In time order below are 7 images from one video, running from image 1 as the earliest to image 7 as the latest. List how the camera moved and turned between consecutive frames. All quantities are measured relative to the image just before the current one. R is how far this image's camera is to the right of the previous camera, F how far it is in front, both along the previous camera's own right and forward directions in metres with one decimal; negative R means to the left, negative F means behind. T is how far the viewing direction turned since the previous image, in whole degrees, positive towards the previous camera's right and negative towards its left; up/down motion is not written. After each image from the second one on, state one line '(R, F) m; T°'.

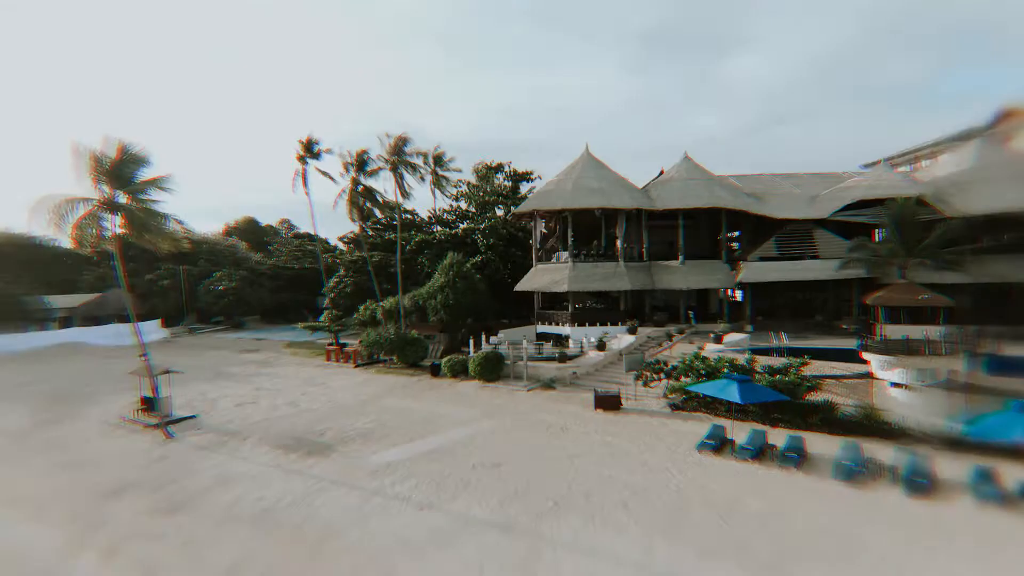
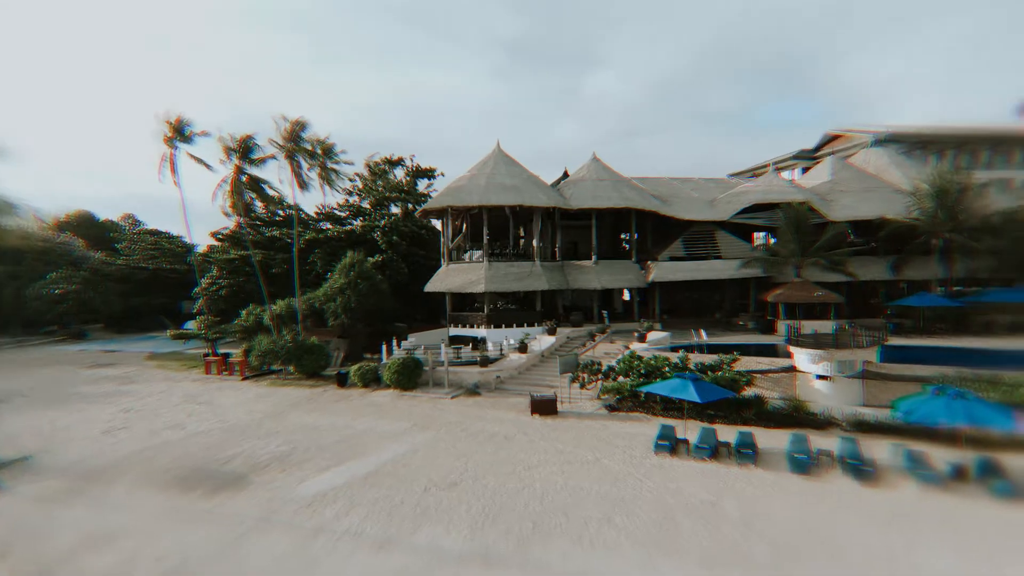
(-1.7, +1.4) m; +13°
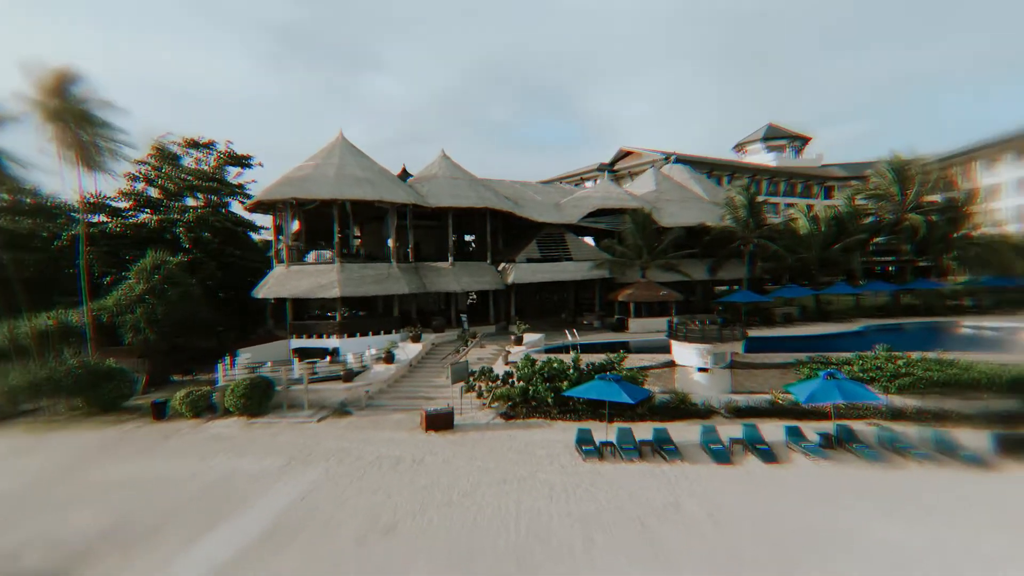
(-2.8, +1.9) m; +21°
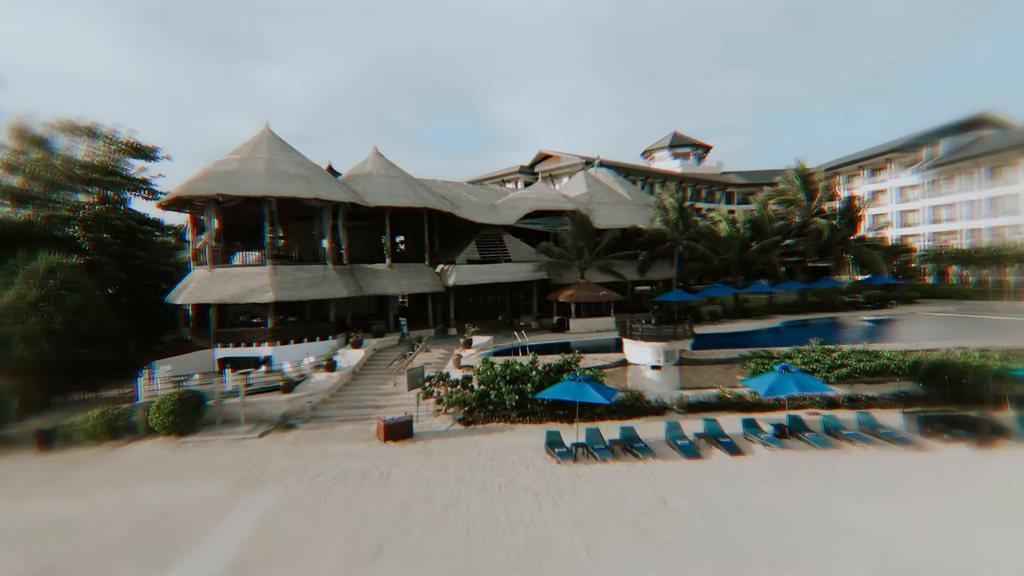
(-1.4, +0.5) m; +9°
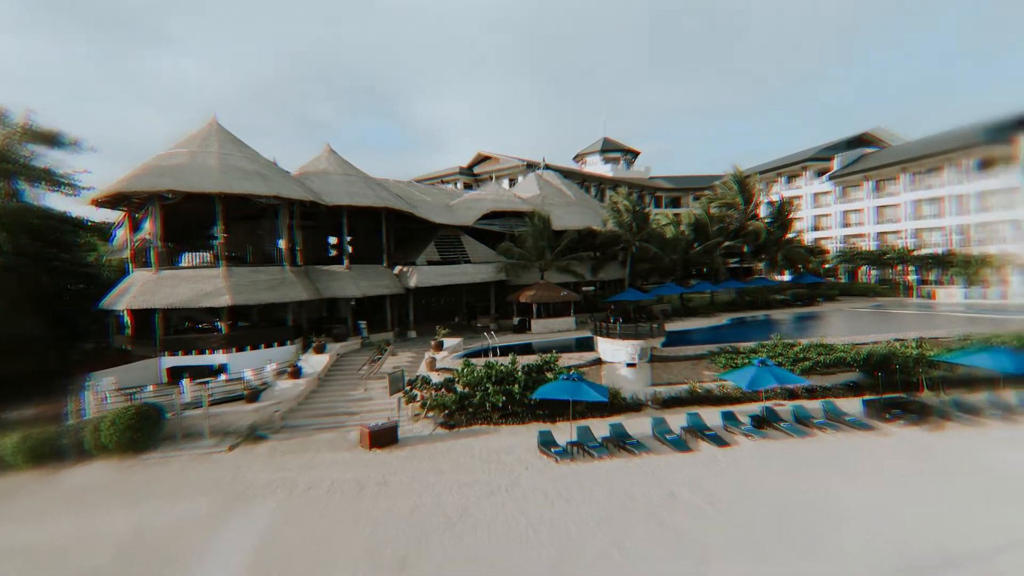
(-1.7, +0.2) m; +8°
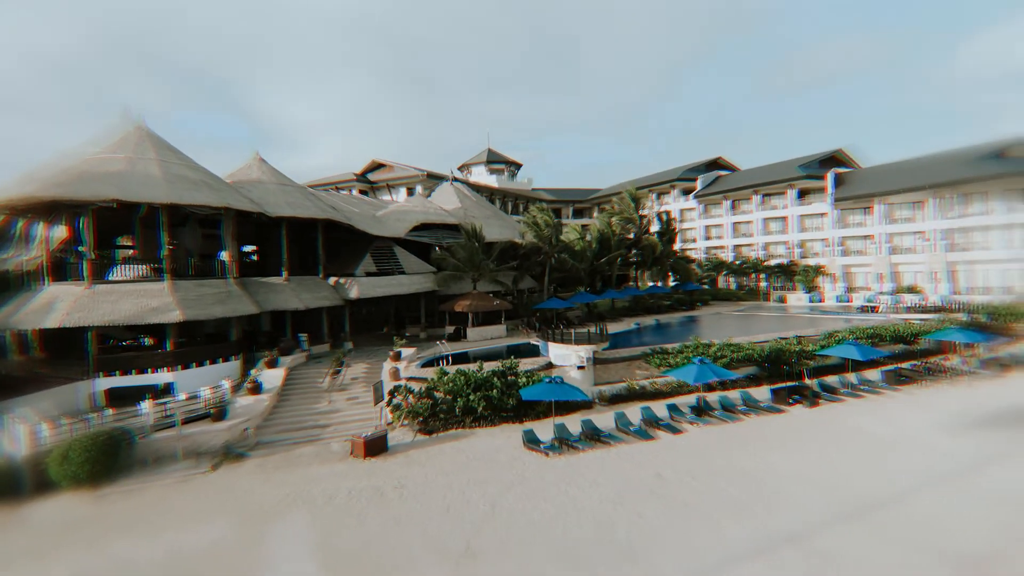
(-3.2, -1.0) m; +13°
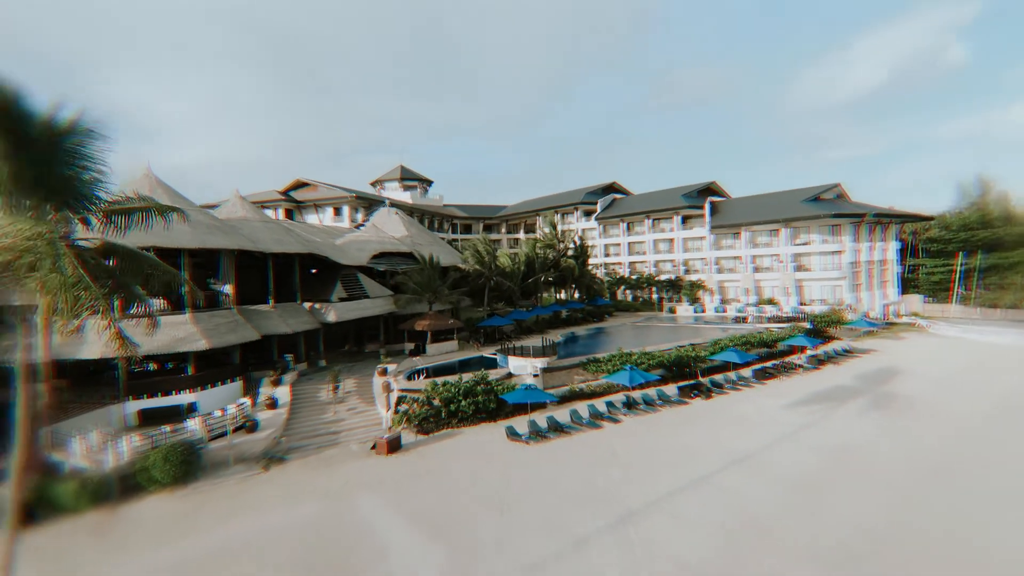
(-3.3, -4.5) m; +11°
